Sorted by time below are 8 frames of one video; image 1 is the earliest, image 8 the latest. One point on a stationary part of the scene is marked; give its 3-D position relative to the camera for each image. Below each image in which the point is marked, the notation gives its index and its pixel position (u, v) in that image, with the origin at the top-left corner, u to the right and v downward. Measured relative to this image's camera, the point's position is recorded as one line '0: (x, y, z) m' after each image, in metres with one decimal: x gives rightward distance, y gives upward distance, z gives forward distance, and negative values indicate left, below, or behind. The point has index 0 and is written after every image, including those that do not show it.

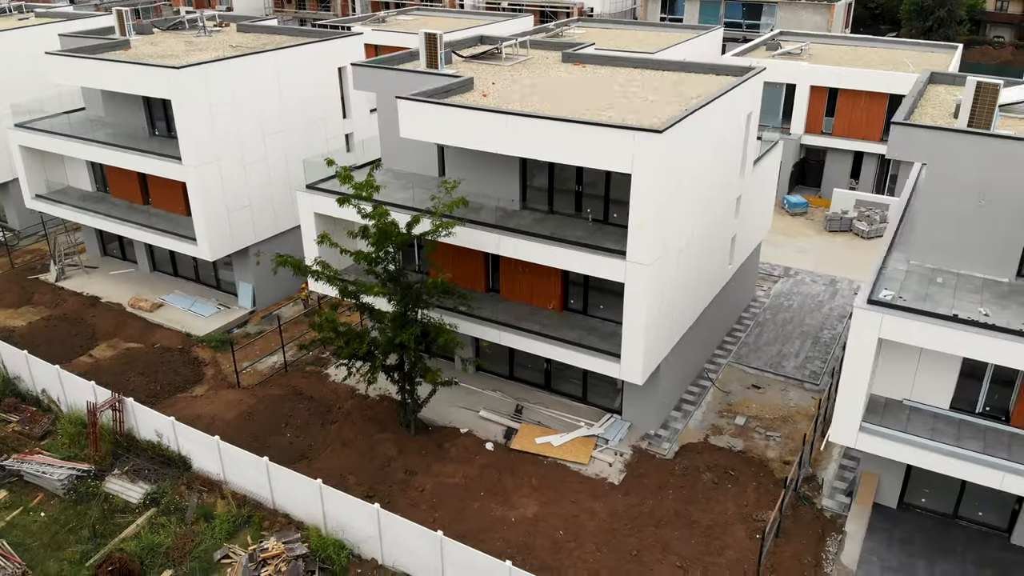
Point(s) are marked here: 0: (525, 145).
0: (+0.7, +8.1, +19.0) m
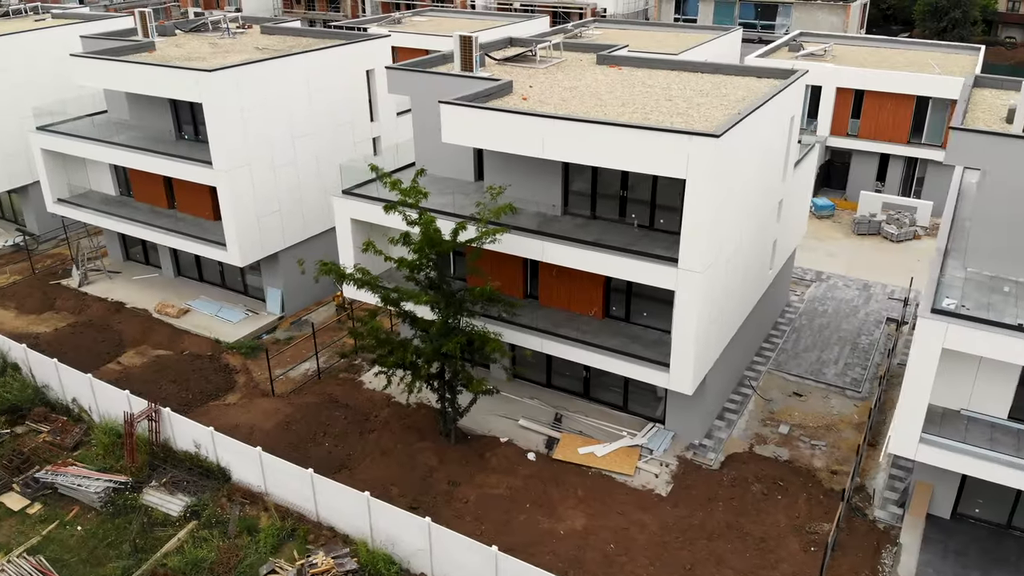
0: (+3.4, +7.7, +18.6) m
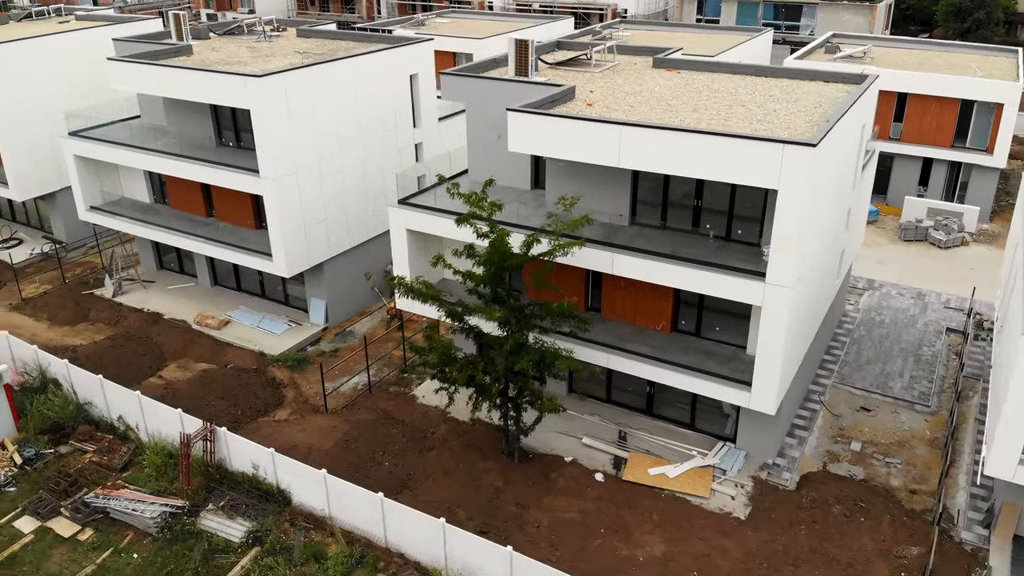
0: (+7.5, +6.8, +17.8) m
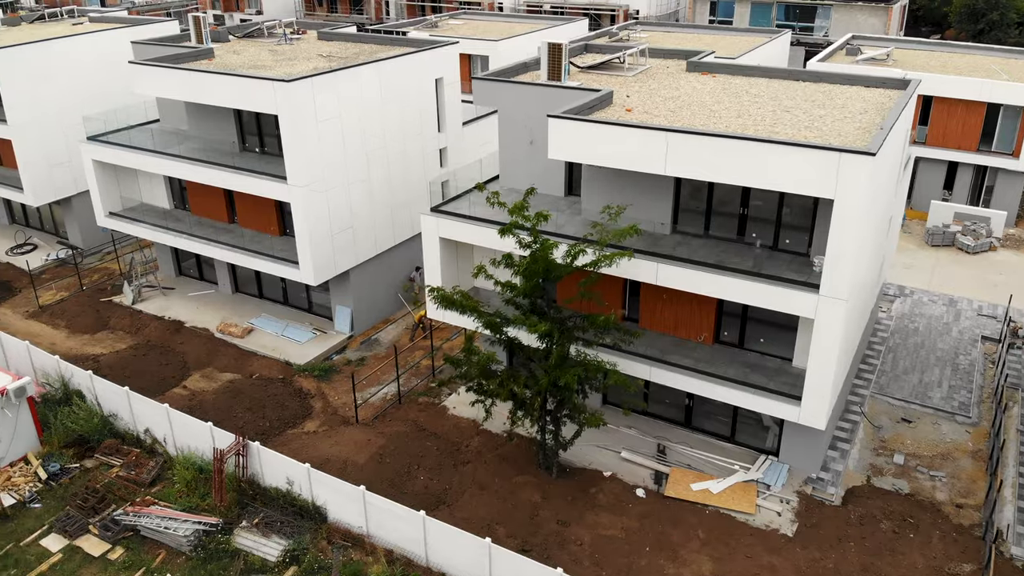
0: (+9.8, +6.2, +17.3) m
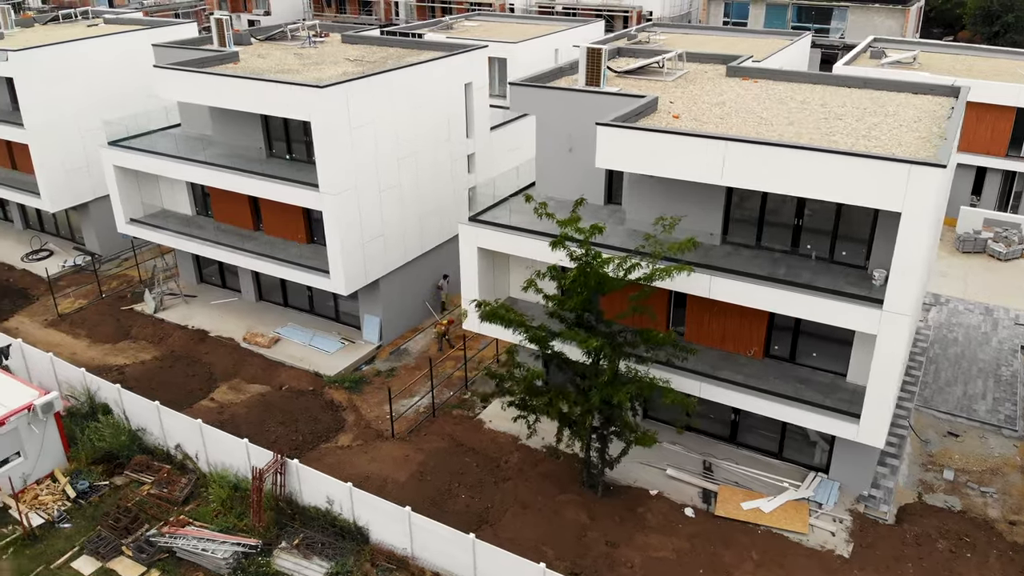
0: (+12.3, +5.5, +16.8) m
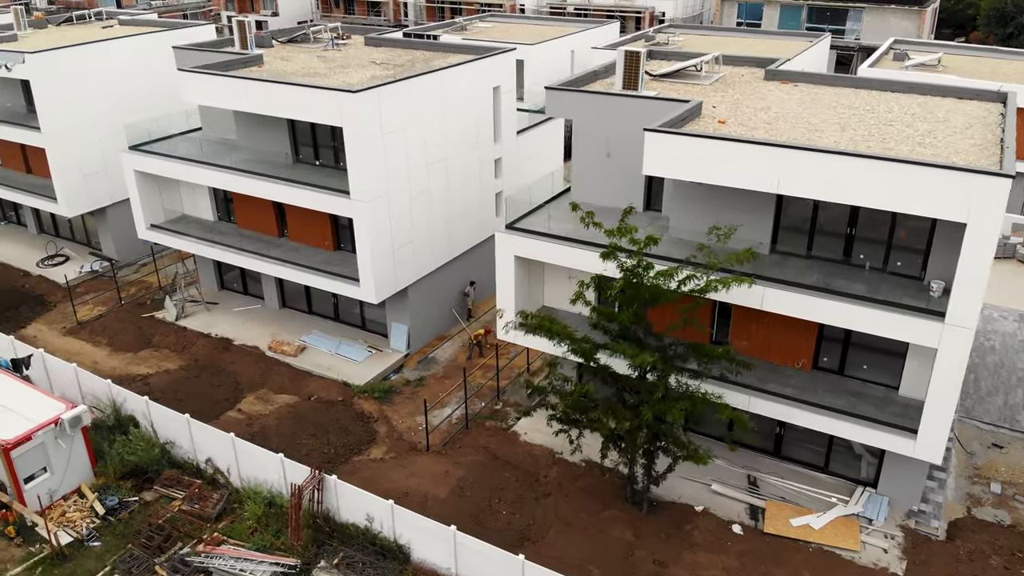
0: (+14.7, +4.9, +16.3) m
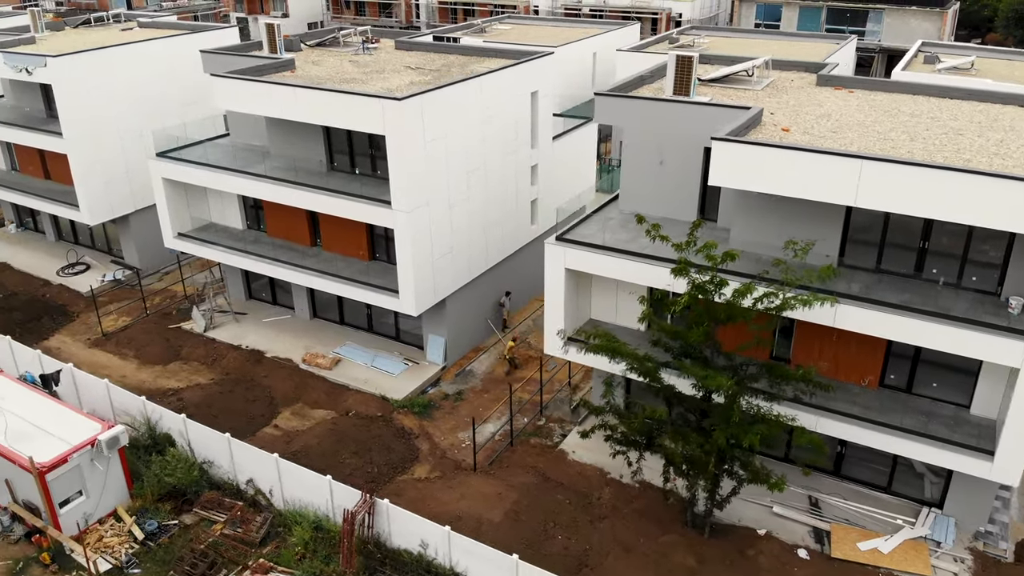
0: (+17.7, +4.1, +15.6) m
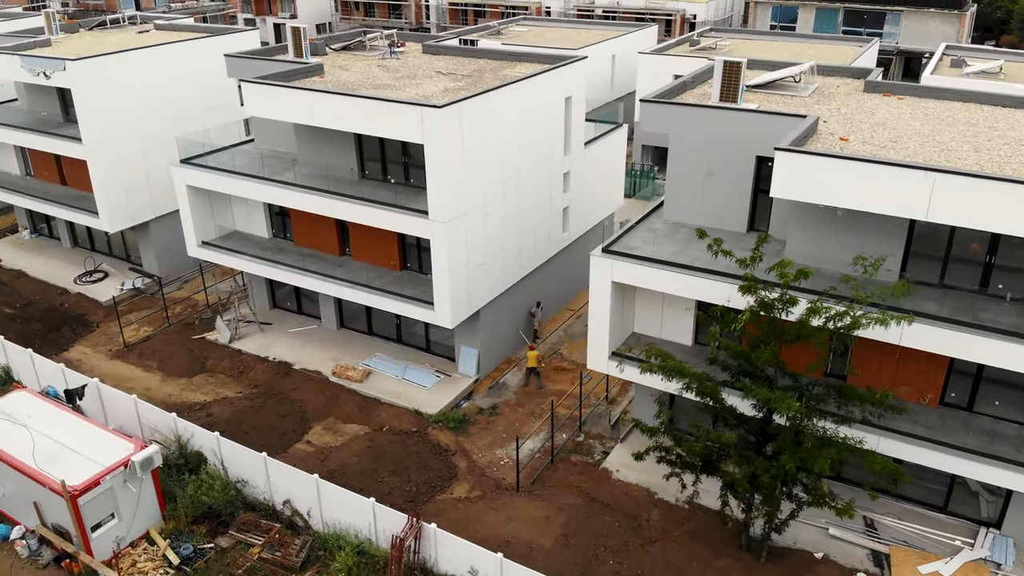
0: (+20.3, +3.3, +15.0) m
